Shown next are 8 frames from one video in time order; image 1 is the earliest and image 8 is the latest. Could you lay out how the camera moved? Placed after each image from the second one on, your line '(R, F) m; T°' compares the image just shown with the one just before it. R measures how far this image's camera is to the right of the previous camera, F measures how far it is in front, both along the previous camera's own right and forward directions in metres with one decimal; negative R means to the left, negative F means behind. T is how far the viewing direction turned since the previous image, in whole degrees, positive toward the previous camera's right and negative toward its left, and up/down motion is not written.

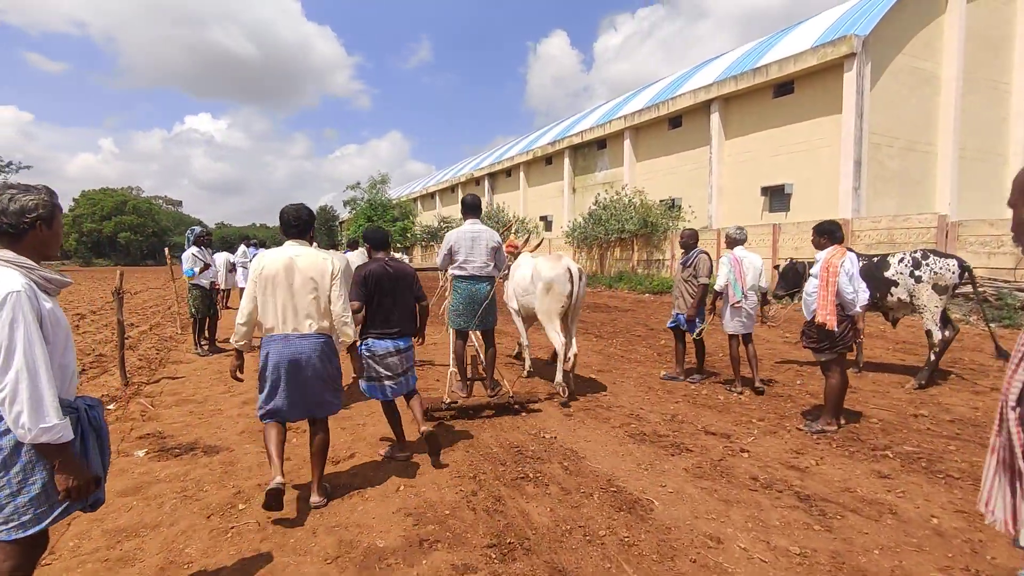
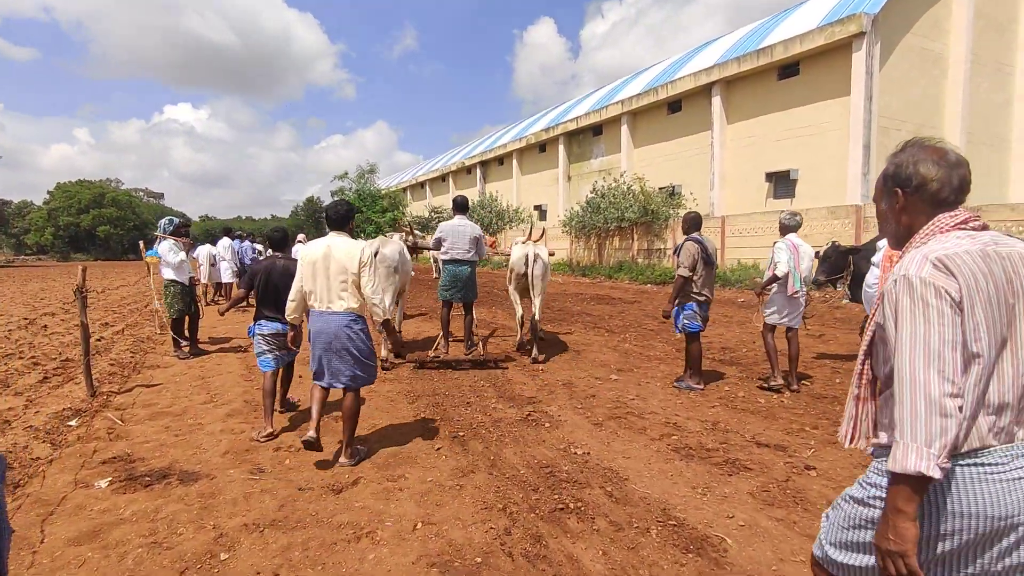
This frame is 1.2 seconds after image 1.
(-0.3, +0.6) m; +1°
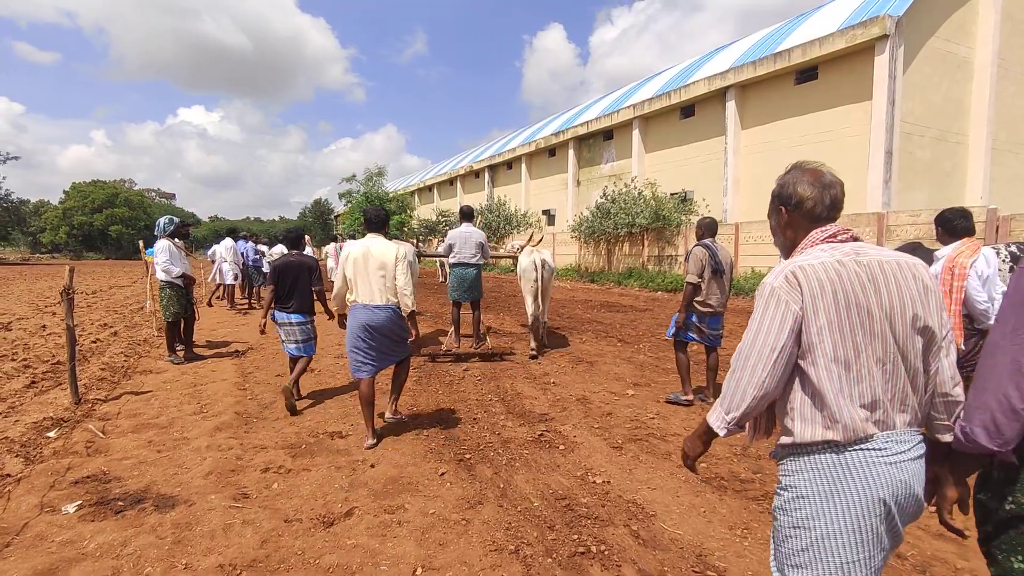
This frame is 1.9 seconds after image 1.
(-0.1, +0.4) m; -1°
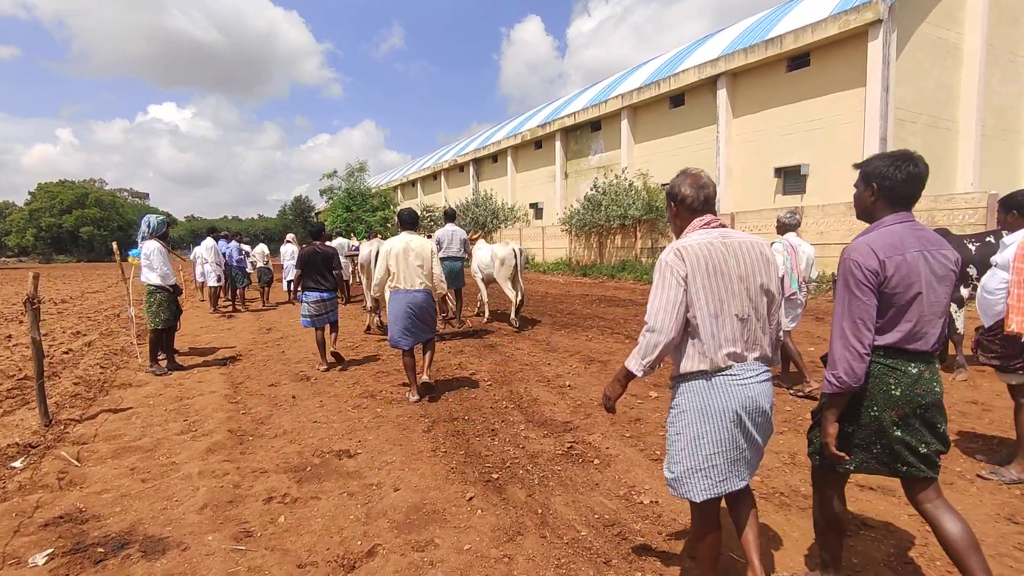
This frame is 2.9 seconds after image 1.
(-0.3, +0.4) m; +2°
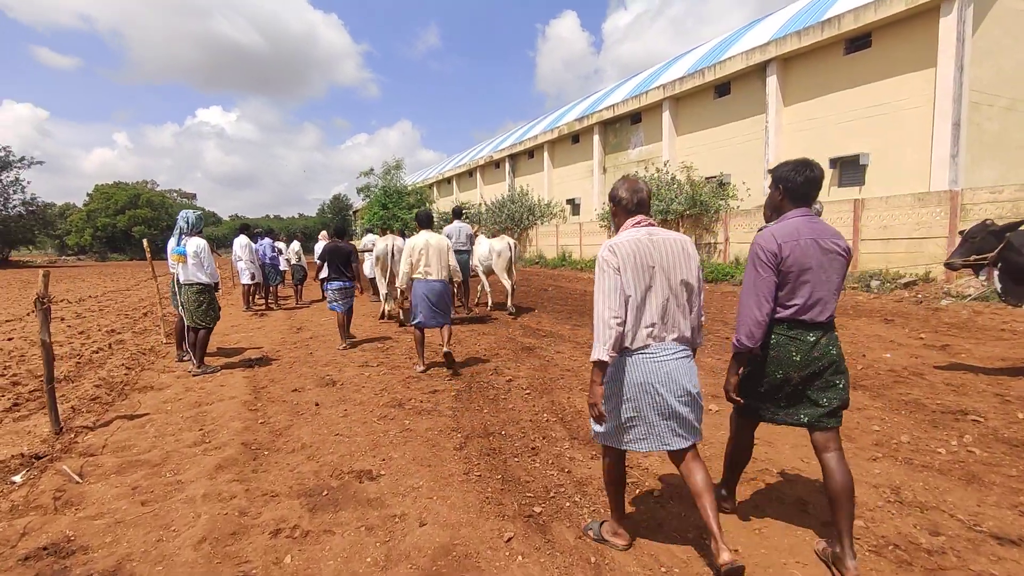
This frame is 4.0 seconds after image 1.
(-0.1, +0.5) m; -4°
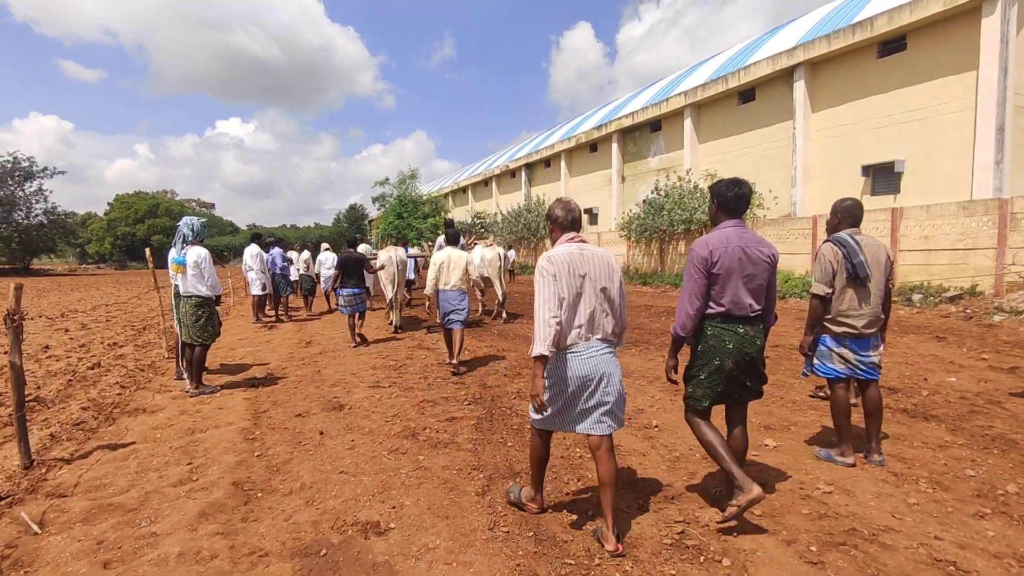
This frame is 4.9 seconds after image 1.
(-0.1, +0.5) m; -1°
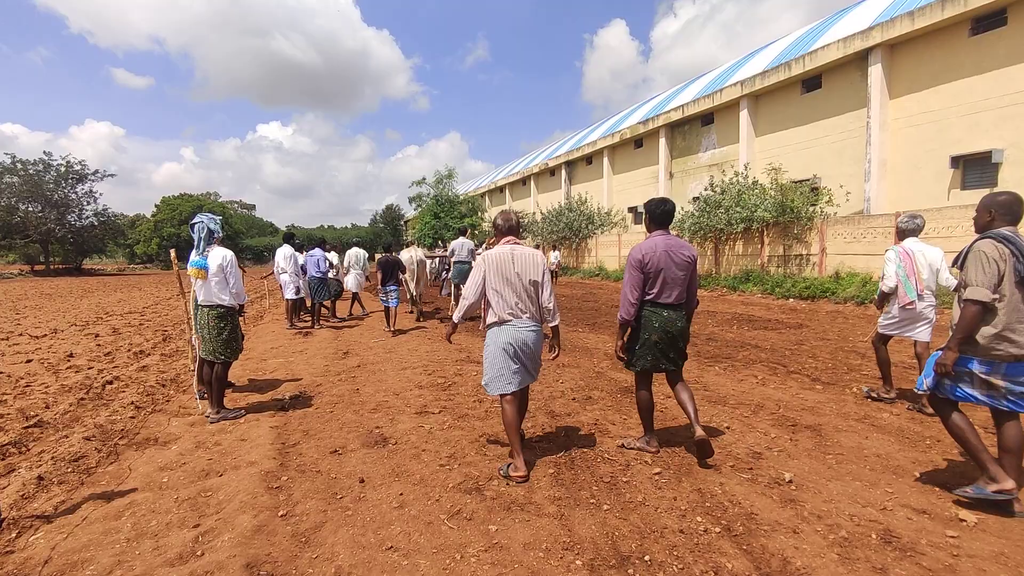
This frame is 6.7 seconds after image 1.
(-0.4, +0.9) m; -3°
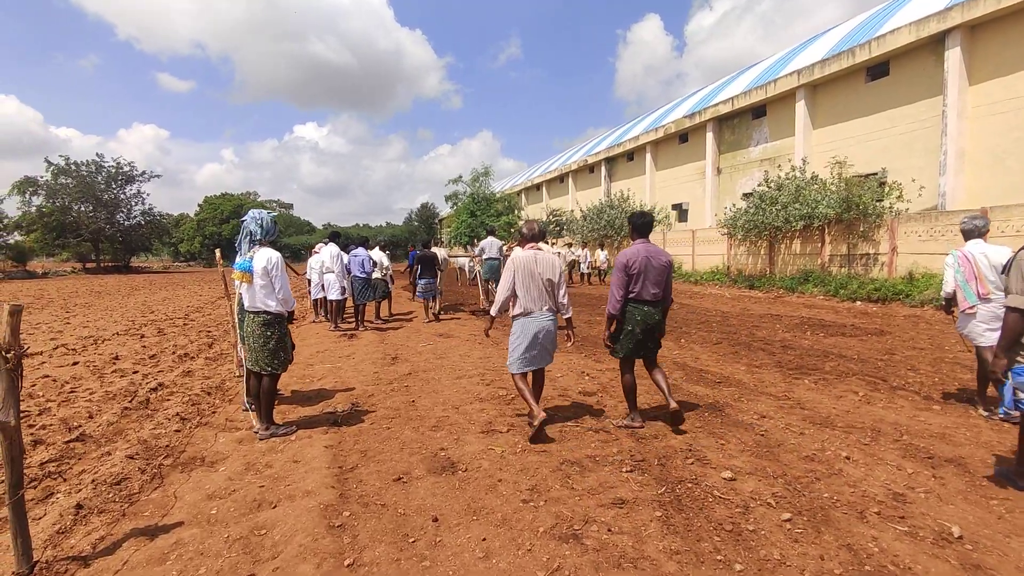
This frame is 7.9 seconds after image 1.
(-0.4, +0.5) m; -3°
